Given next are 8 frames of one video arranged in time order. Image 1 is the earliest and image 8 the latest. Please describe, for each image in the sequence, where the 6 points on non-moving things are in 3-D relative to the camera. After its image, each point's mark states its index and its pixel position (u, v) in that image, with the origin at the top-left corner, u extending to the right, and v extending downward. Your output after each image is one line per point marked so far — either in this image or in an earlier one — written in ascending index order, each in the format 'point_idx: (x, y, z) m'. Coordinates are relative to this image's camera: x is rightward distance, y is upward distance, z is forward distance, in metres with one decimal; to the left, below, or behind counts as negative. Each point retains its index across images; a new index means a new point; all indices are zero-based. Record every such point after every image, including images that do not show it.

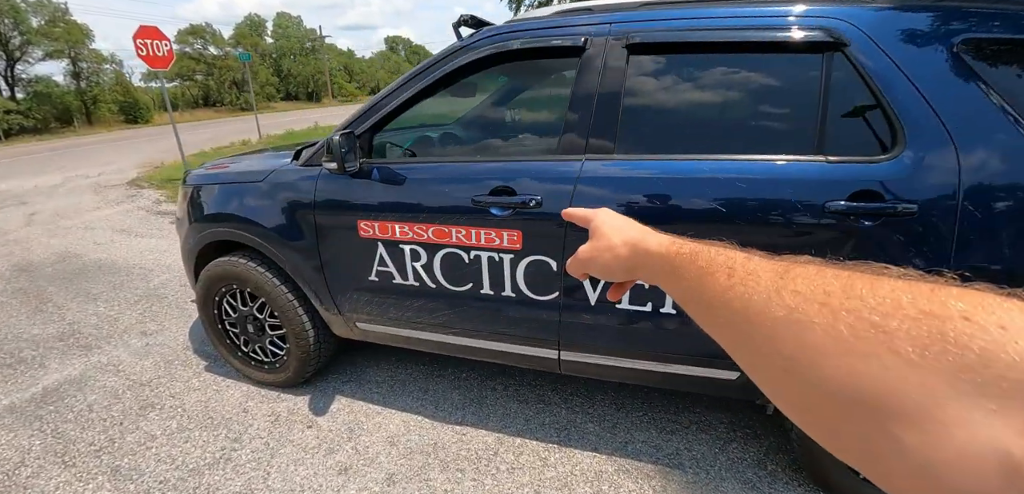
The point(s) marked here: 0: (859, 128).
0: (+1.4, +0.4, +1.6) m
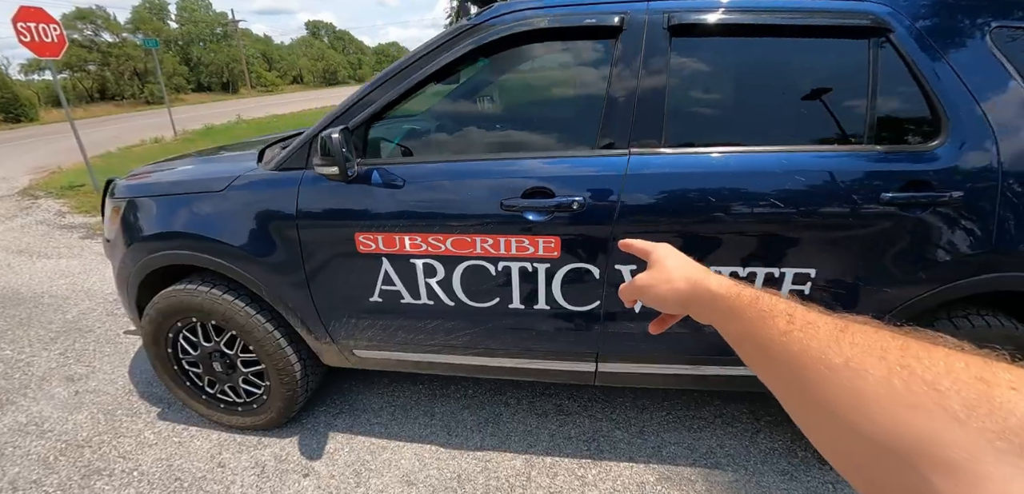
0: (+1.5, +0.4, +1.6) m
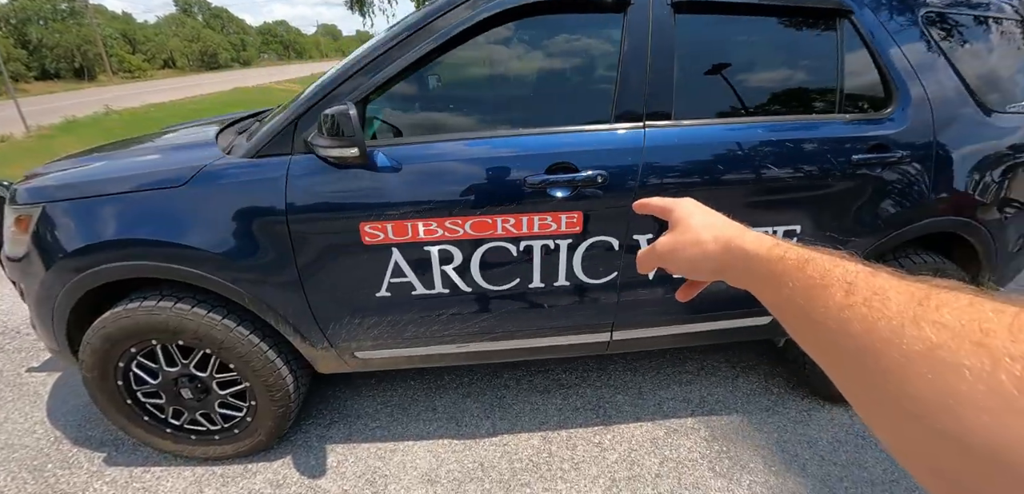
0: (+1.5, +0.7, +1.8) m
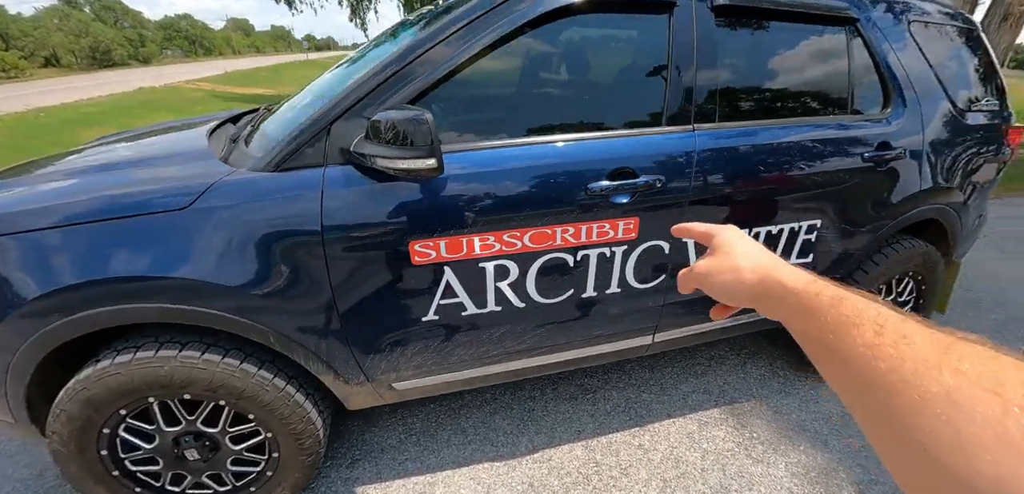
0: (+1.6, +0.7, +1.9) m
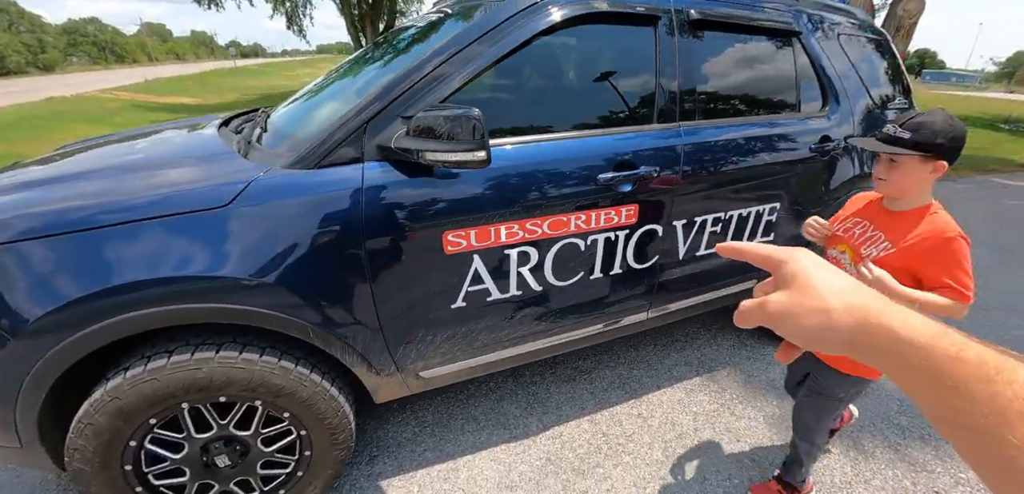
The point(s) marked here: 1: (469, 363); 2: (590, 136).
0: (+1.5, +0.8, +2.2) m
1: (-0.2, -0.4, +1.6) m
2: (+0.3, +0.4, +1.6) m
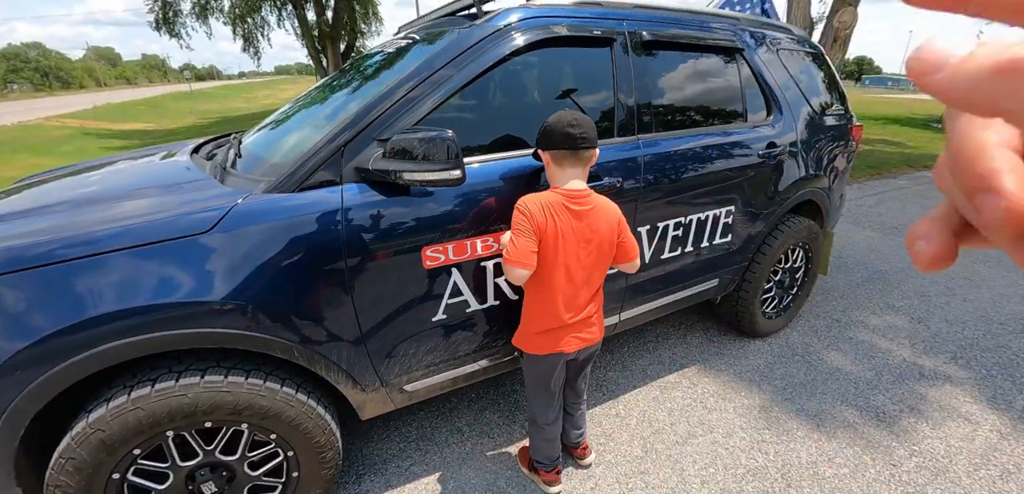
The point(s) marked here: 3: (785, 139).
0: (+1.3, +0.8, +2.4) m
1: (-0.2, -0.5, +1.7) m
2: (+0.2, +0.4, +1.7) m
3: (+1.5, +0.6, +2.4) m
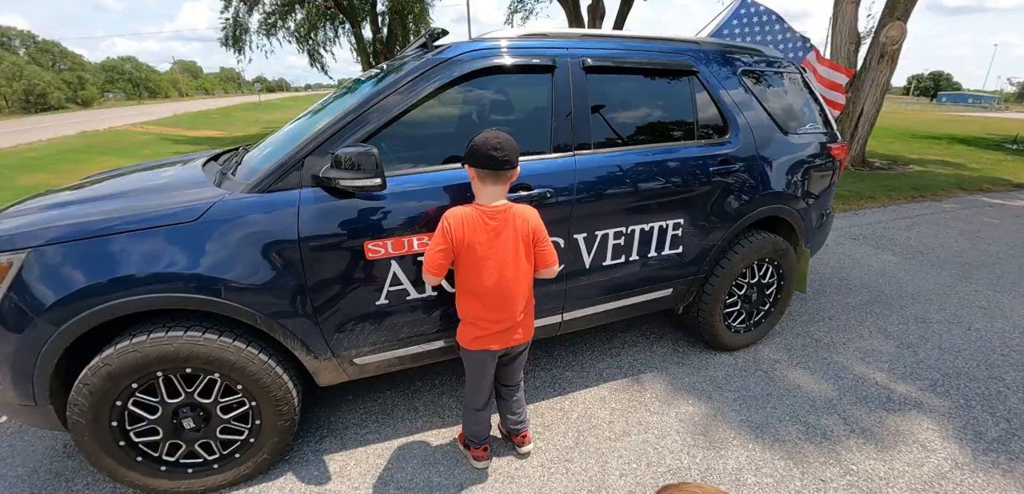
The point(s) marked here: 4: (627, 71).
0: (+1.2, +0.8, +2.5) m
1: (-0.5, -0.5, +1.9) m
2: (-0.1, +0.4, +2.0) m
3: (+1.4, +0.5, +2.5) m
4: (+0.6, +0.9, +2.3) m
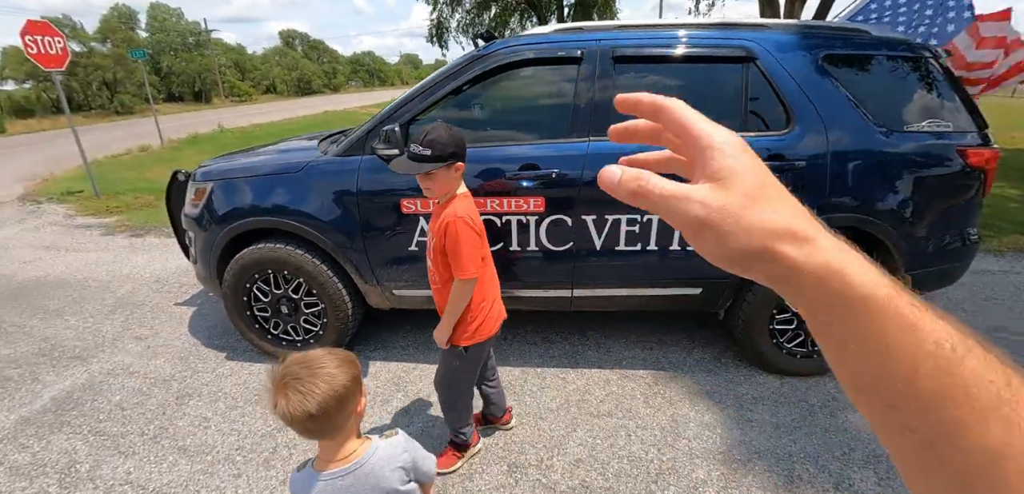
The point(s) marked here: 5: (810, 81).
0: (+1.4, +0.7, +2.3) m
1: (-0.5, -0.3, +2.4) m
2: (+0.1, +0.5, +2.3) m
3: (+1.6, +0.5, +2.3) m
4: (+0.9, +1.0, +2.3) m
5: (+1.7, +0.8, +2.3) m
